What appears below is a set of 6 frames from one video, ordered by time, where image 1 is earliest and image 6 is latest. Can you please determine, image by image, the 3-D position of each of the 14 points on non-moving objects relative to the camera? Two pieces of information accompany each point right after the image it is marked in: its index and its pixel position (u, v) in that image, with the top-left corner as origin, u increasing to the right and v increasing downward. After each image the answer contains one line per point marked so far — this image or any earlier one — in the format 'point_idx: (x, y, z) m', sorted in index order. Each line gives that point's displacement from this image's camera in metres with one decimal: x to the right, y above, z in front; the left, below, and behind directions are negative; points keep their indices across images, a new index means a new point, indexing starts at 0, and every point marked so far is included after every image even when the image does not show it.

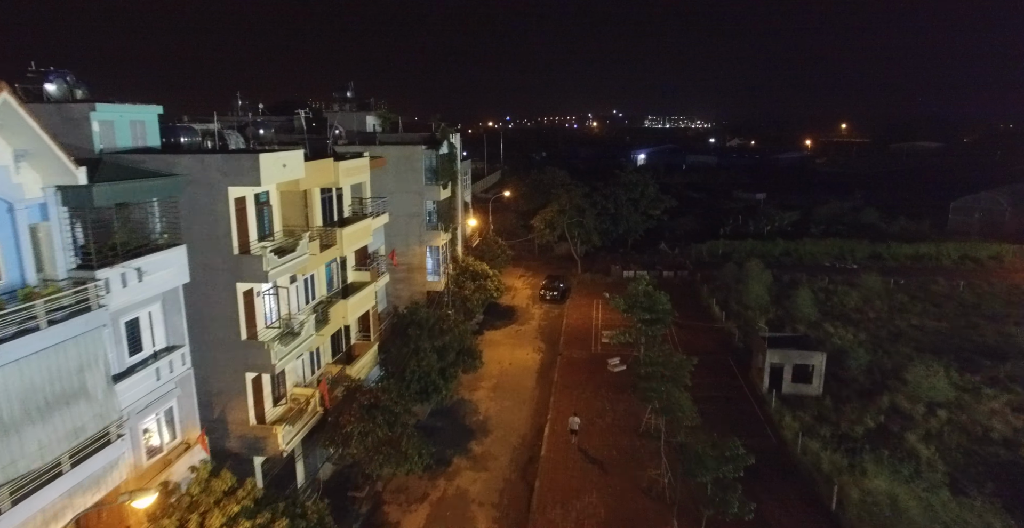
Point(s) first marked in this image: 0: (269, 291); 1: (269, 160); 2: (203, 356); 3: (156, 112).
0: (-7.0, -0.8, +19.1) m
1: (-6.3, +2.7, +17.2) m
2: (-8.2, -2.5, +17.8) m
3: (-10.3, +4.4, +19.3) m
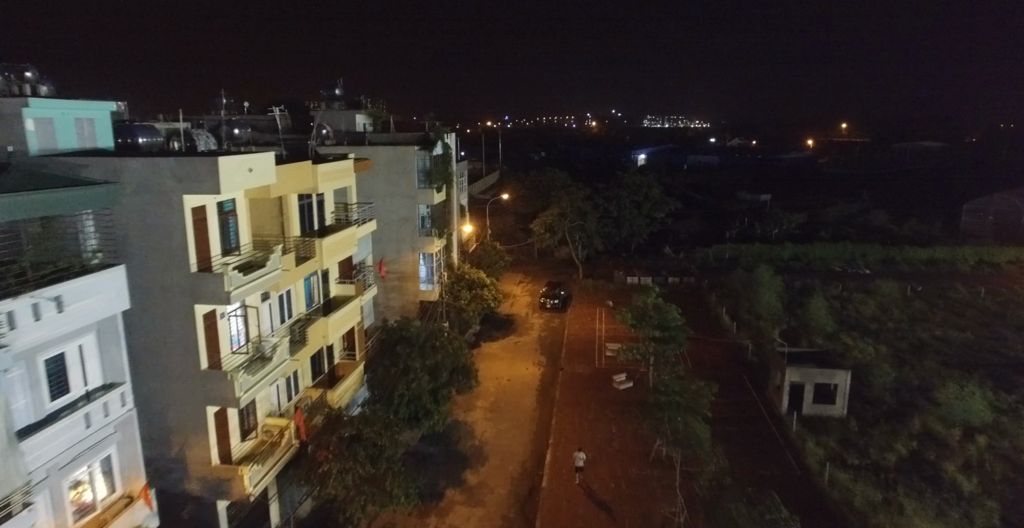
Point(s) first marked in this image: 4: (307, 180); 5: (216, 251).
0: (-7.0, -1.2, +16.9) m
1: (-6.3, +2.3, +15.0) m
2: (-8.3, -2.9, +15.6) m
3: (-10.3, +4.0, +17.1) m
4: (-6.1, +2.5, +19.9) m
5: (-7.0, +0.3, +15.7) m
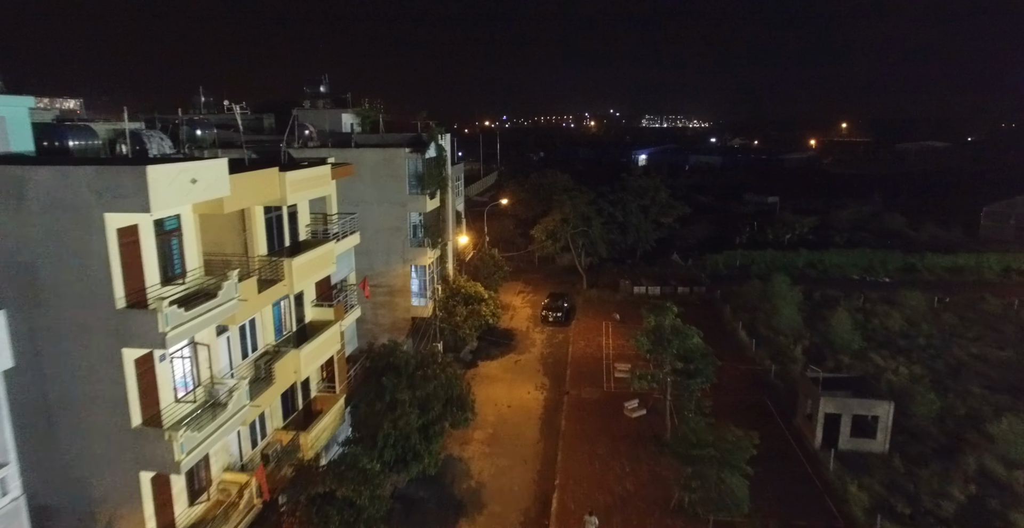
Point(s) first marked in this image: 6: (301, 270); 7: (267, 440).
0: (-6.9, -1.8, +14.0) m
1: (-6.2, +1.6, +12.1) m
2: (-8.2, -3.6, +12.7) m
3: (-10.3, +3.4, +14.1) m
4: (-6.1, +1.9, +17.0) m
5: (-6.9, -0.3, +12.8) m
6: (-5.8, -0.2, +18.2) m
7: (-6.5, -4.7, +17.7) m
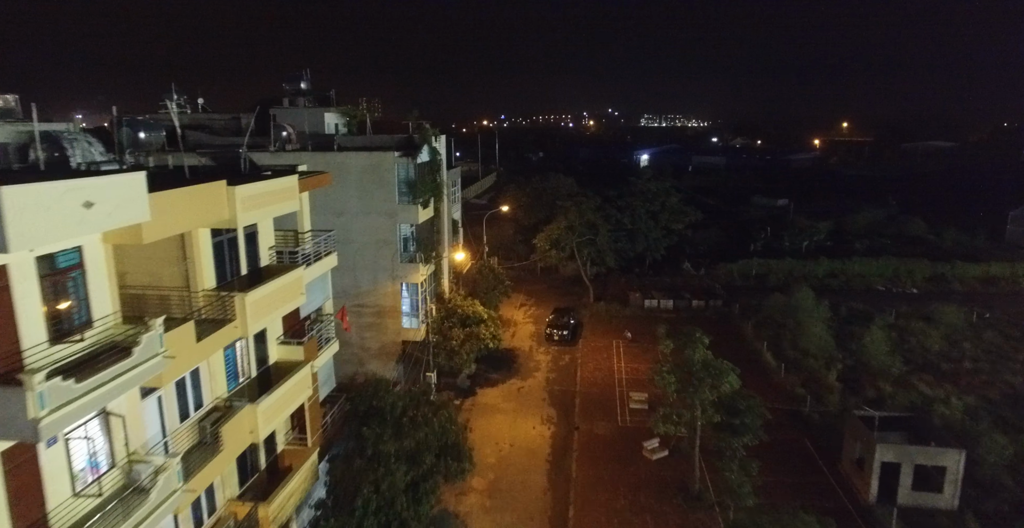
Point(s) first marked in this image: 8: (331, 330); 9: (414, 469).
0: (-6.8, -2.6, +10.6) m
1: (-6.1, +0.9, +8.7) m
2: (-8.0, -4.3, +9.3) m
3: (-10.1, +2.6, +10.7) m
4: (-5.9, +1.1, +13.6) m
5: (-6.7, -1.1, +9.4) m
6: (-5.6, -0.9, +14.8) m
7: (-6.4, -5.4, +14.3) m
8: (-5.3, -1.9, +19.0) m
9: (-2.7, -5.7, +18.4) m
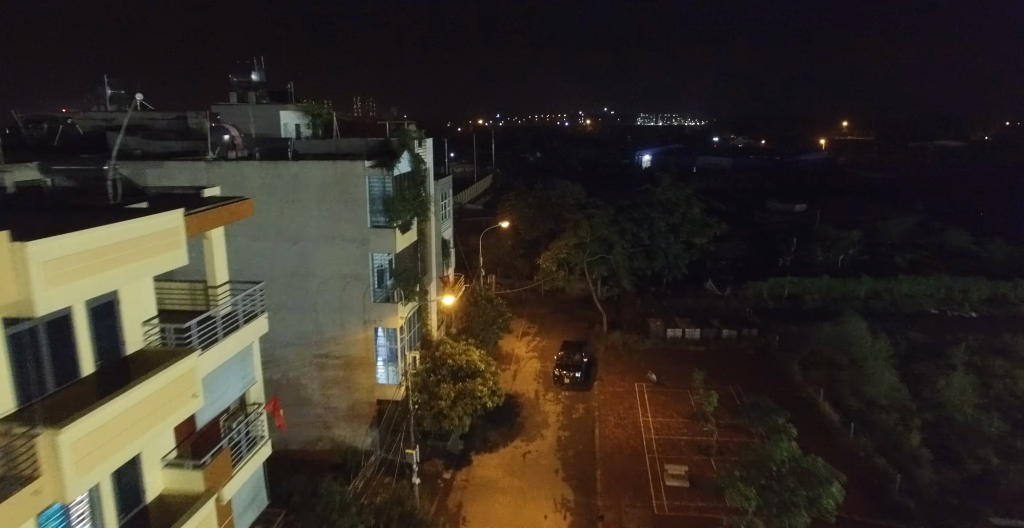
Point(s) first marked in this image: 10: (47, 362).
0: (-6.5, -3.9, +4.5) m
1: (-5.8, -0.5, +2.6) m
2: (-7.7, -5.7, +3.2) m
3: (-9.9, +1.2, +4.6) m
4: (-5.7, -0.2, +7.5) m
5: (-6.5, -2.4, +3.3) m
6: (-5.4, -2.2, +8.7) m
7: (-6.1, -6.8, +8.2) m
8: (-5.0, -3.2, +13.0) m
9: (-2.5, -7.0, +12.4) m
10: (-6.1, -1.2, +8.8) m
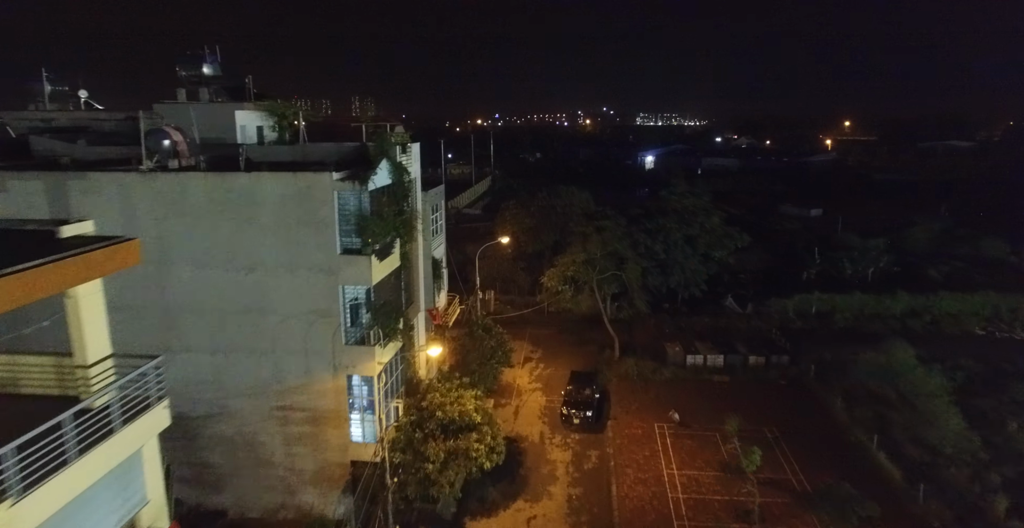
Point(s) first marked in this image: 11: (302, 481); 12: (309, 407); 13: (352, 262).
0: (-6.4, -4.9, +0.5) m
1: (-5.7, -1.4, -1.4) m
2: (-7.6, -6.6, -0.8) m
3: (-9.7, +0.3, +0.6) m
4: (-5.6, -1.1, +3.5) m
5: (-6.4, -3.3, -0.7) m
6: (-5.3, -3.2, +4.7) m
7: (-6.0, -7.7, +4.2) m
8: (-5.0, -4.1, +9.0) m
9: (-2.4, -7.9, +8.4) m
10: (-6.0, -2.2, +4.7) m
11: (-6.0, -6.1, +18.7) m
12: (-5.6, -3.9, +18.3) m
13: (-4.1, 0.0, +17.2) m
